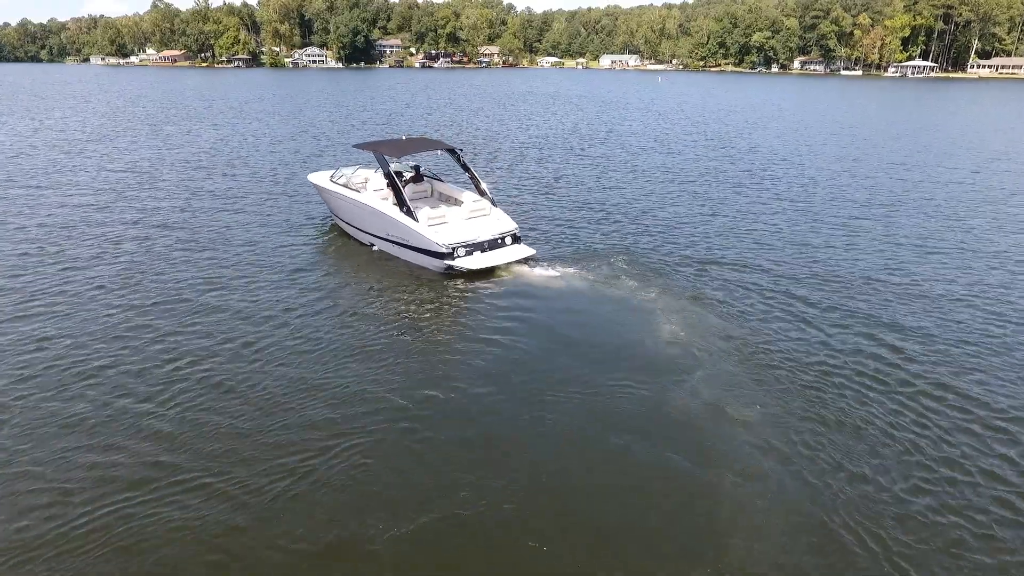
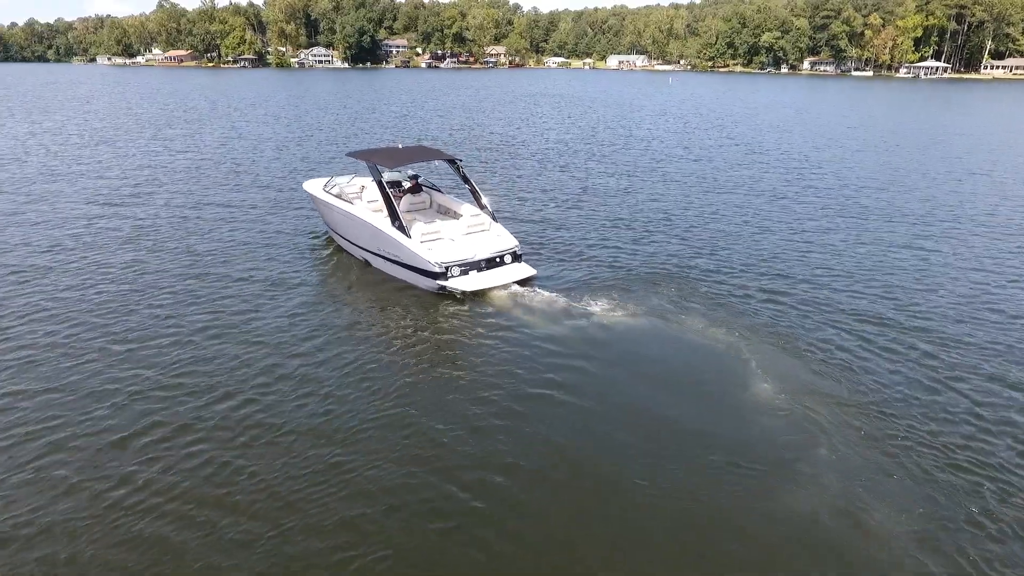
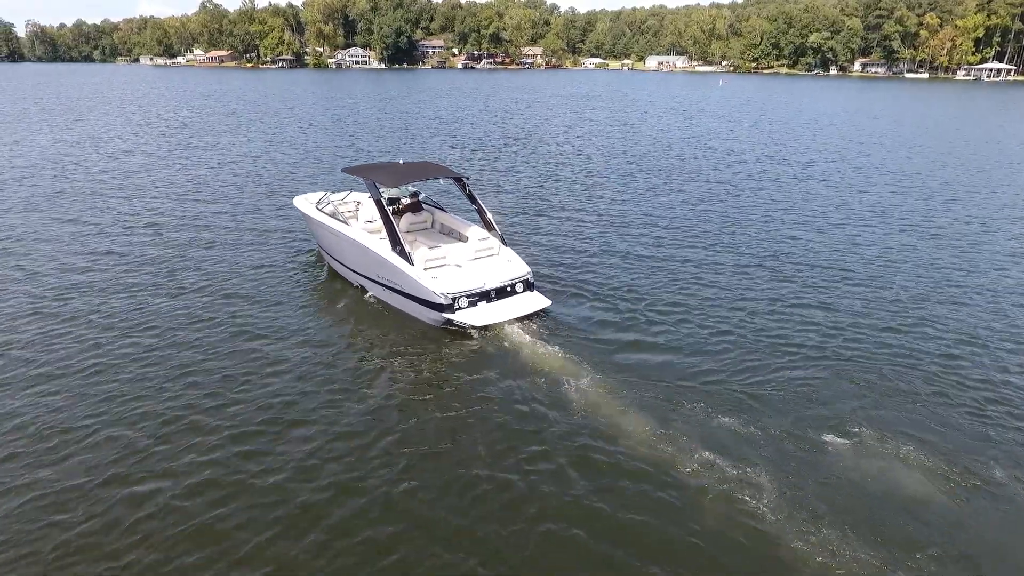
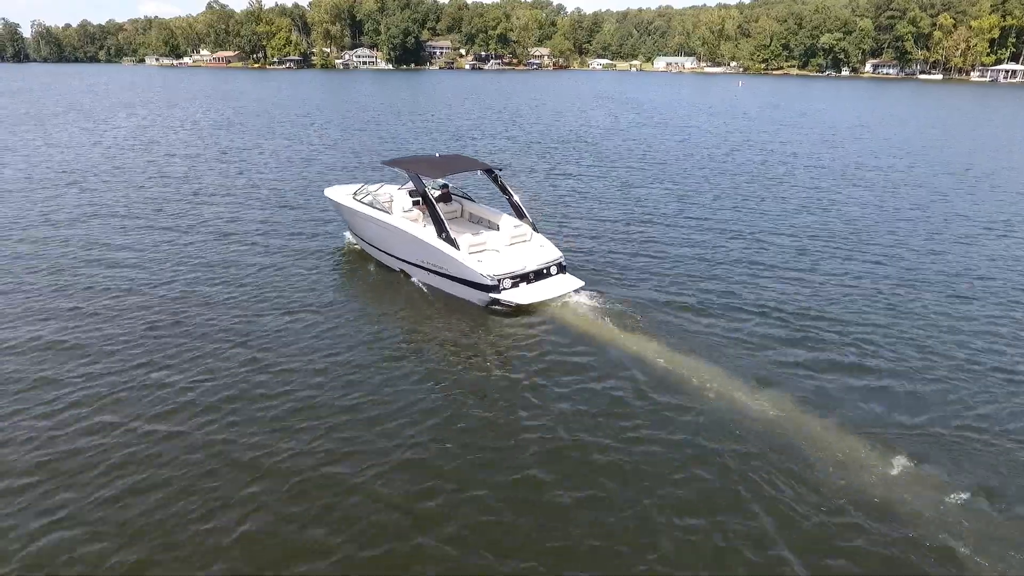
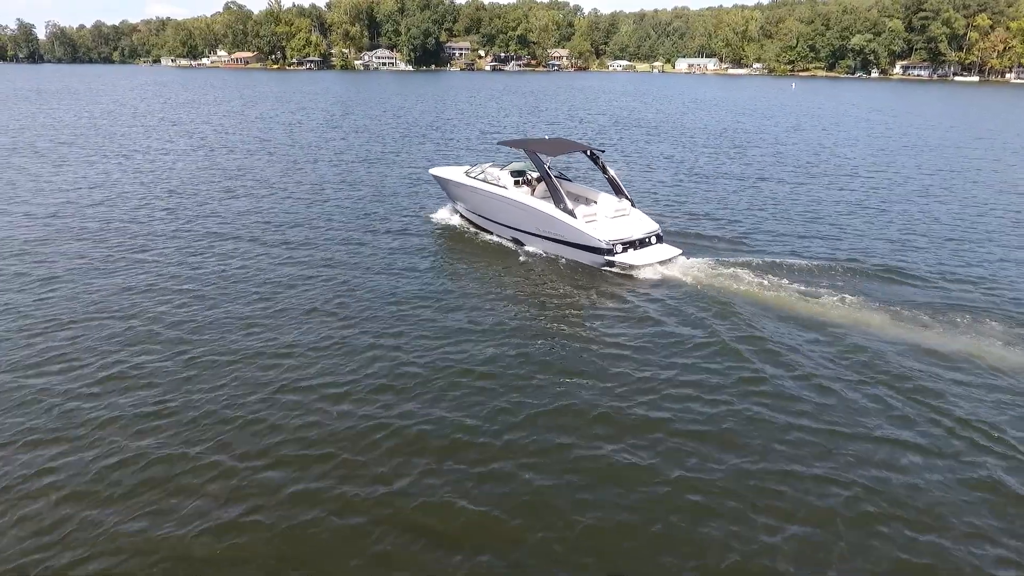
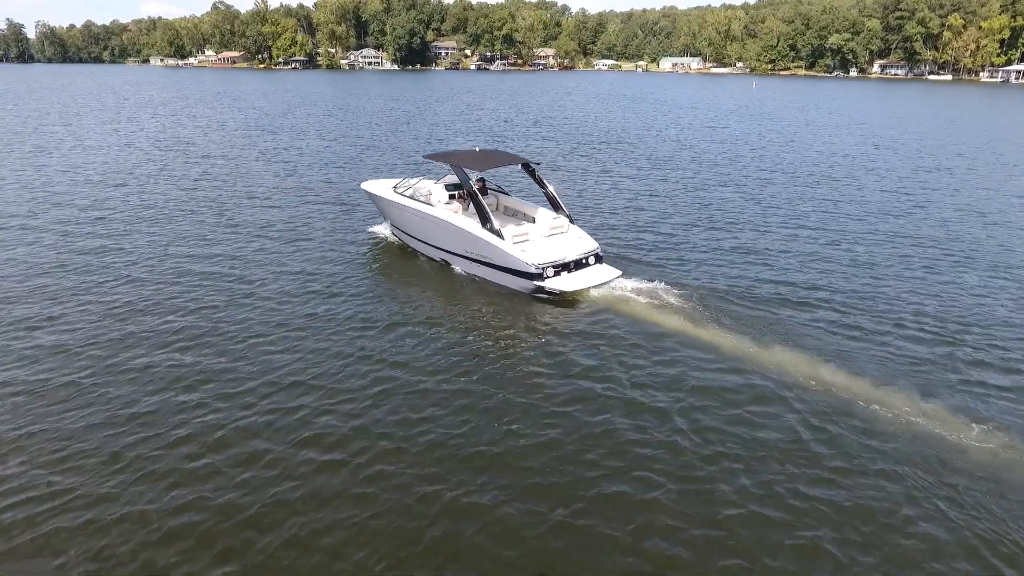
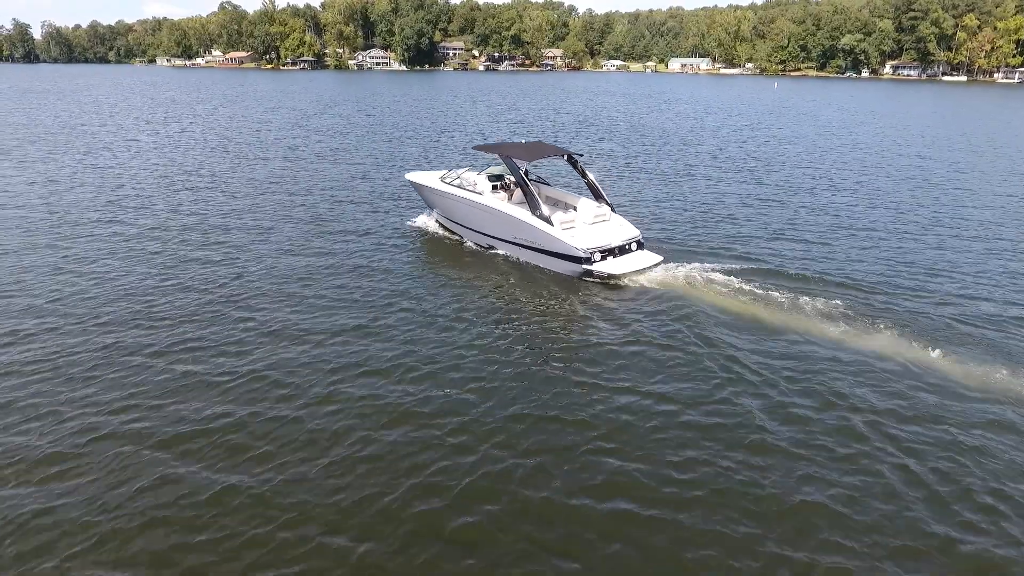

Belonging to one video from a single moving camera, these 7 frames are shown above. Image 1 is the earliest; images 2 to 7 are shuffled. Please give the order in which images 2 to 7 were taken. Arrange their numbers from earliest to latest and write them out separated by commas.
2, 3, 4, 6, 7, 5
